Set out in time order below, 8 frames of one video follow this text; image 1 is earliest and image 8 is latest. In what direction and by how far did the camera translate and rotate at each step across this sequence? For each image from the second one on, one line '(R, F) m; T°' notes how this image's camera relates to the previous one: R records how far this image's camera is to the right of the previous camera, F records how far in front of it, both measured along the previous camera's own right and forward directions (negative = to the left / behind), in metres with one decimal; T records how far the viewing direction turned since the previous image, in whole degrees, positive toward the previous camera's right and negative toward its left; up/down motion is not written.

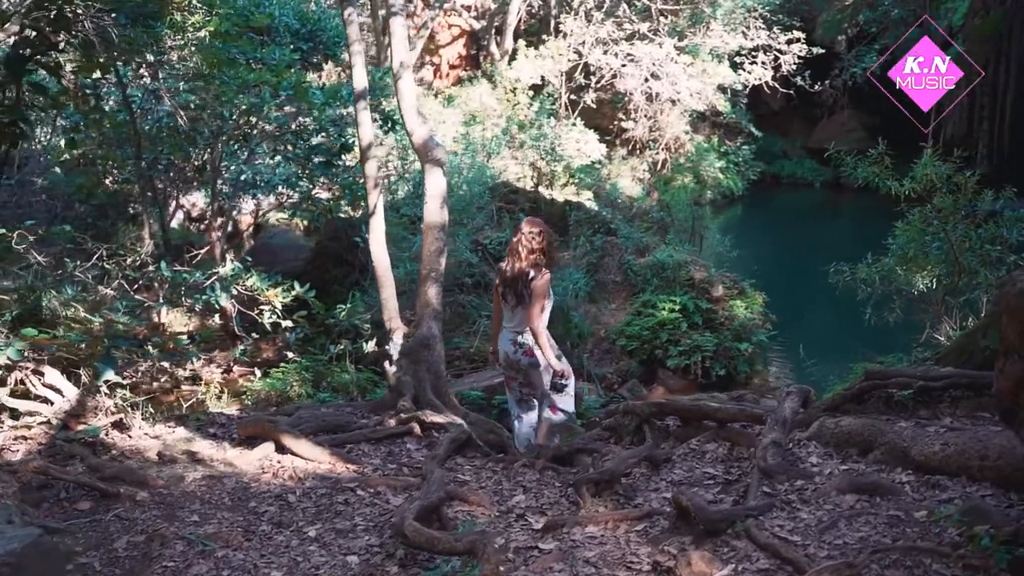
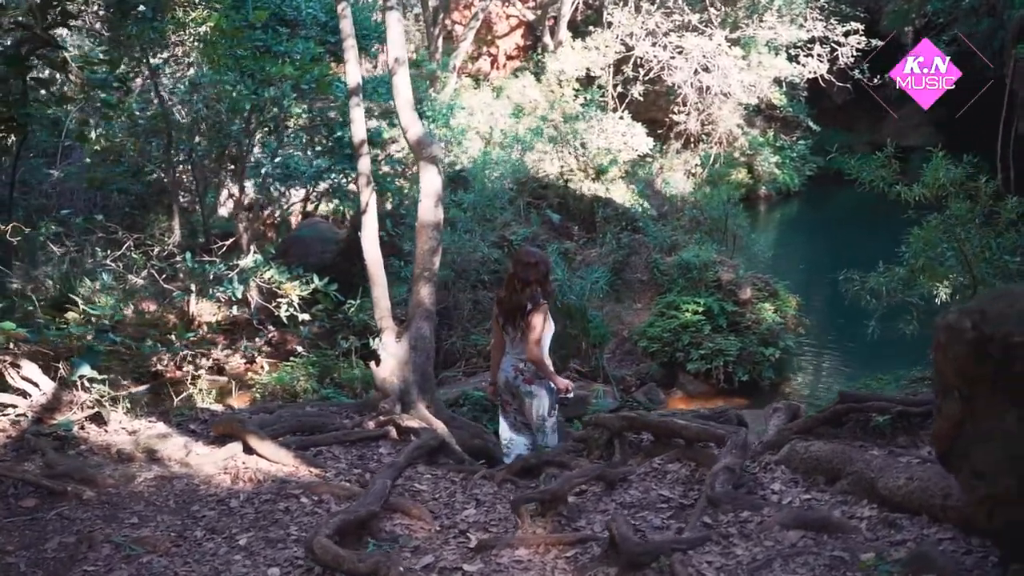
(+0.6, +0.2) m; -4°
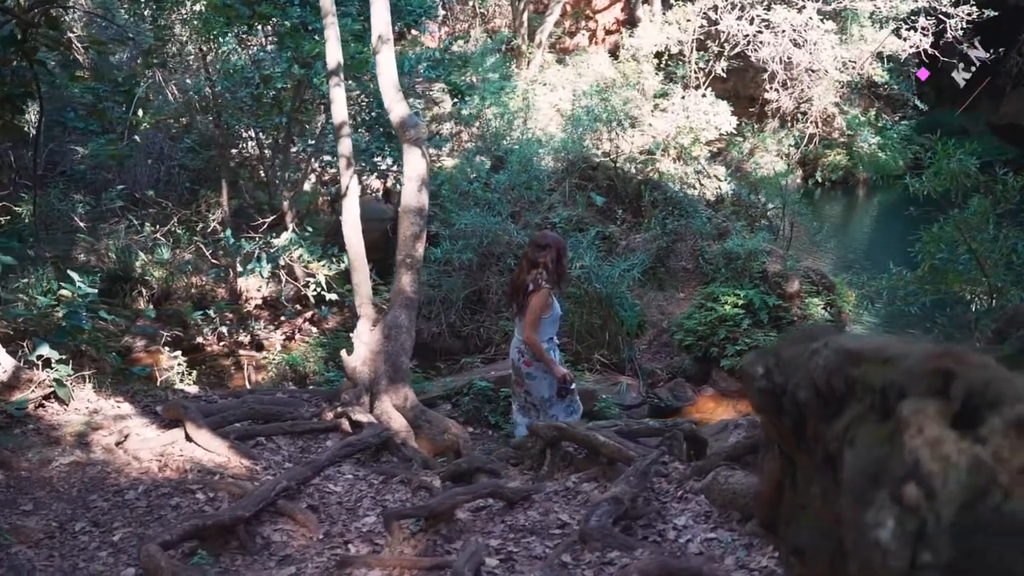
(+1.0, +0.4) m; -8°
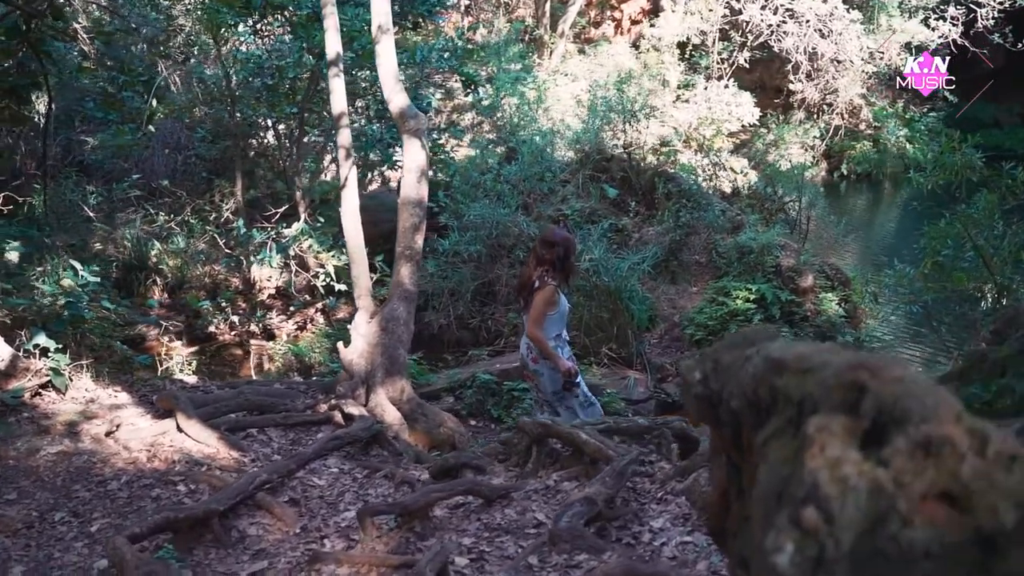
(+0.2, +0.1) m; -2°
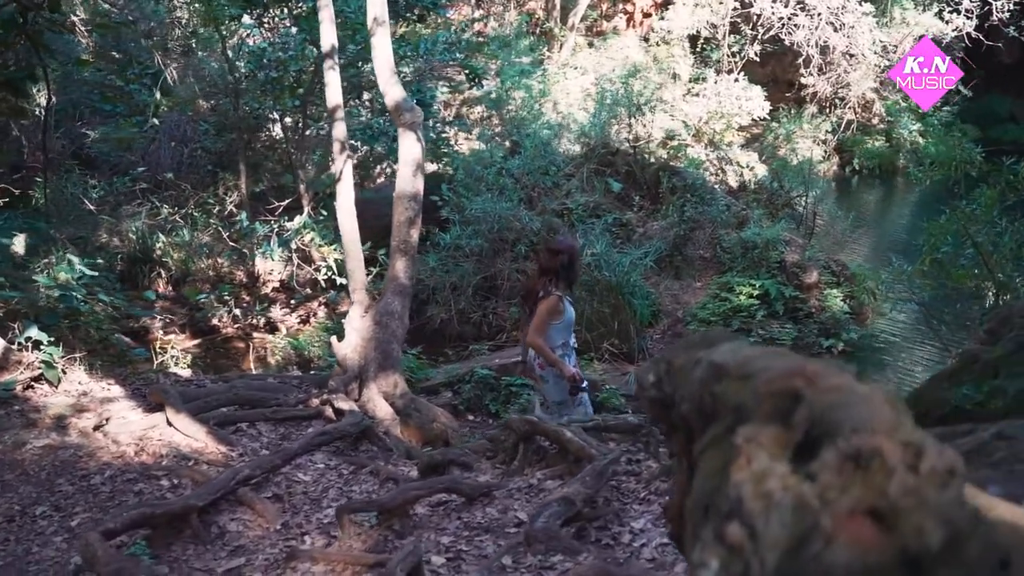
(+0.1, +0.1) m; -1°
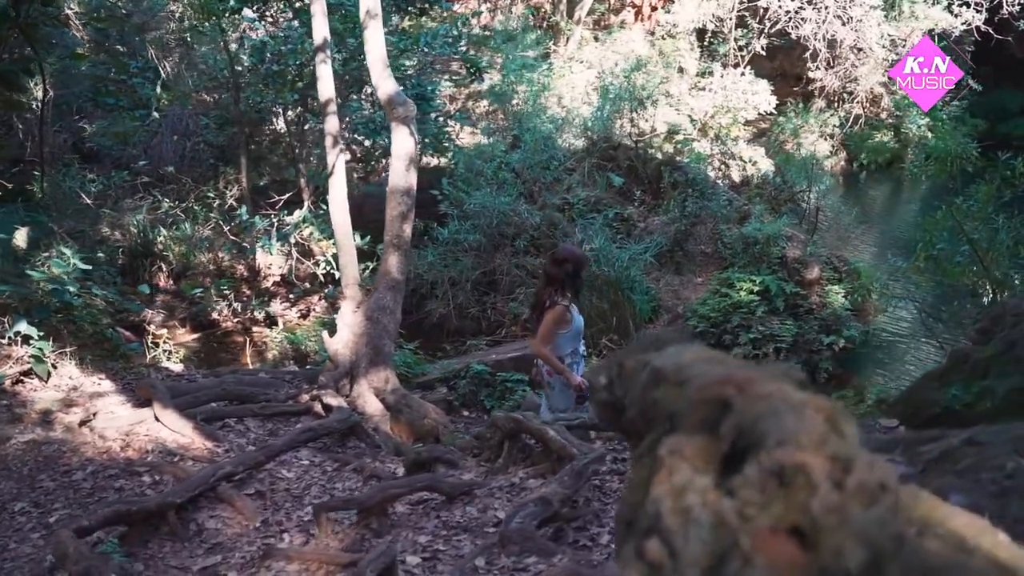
(+0.1, +0.1) m; -1°
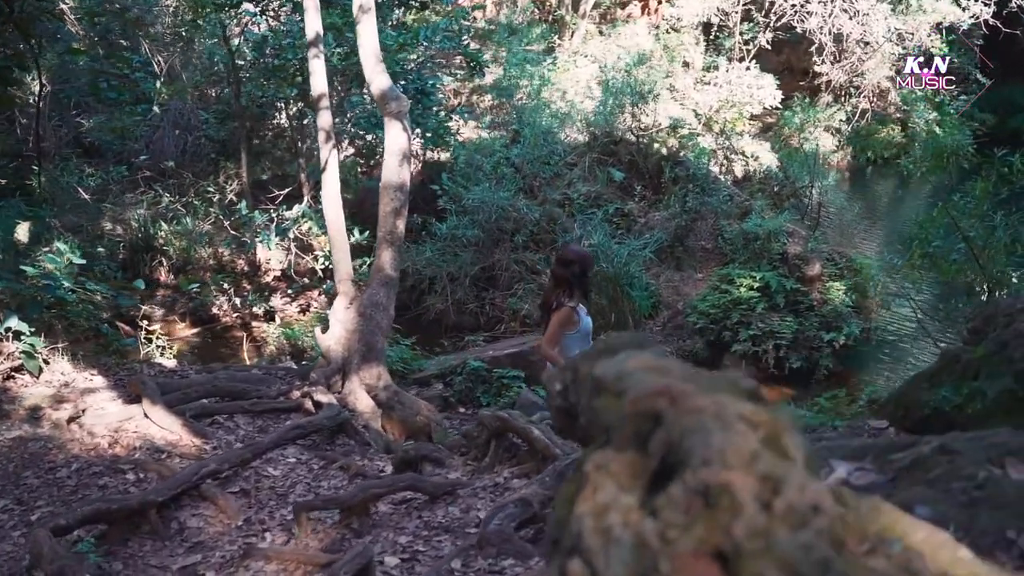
(+0.1, 0.0) m; -1°
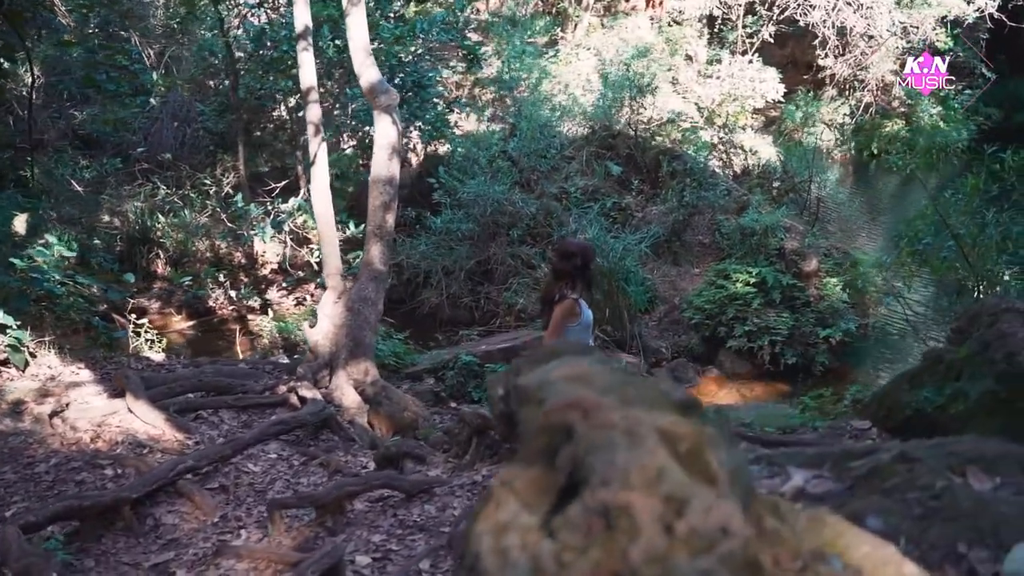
(+0.1, 0.0) m; 0°
